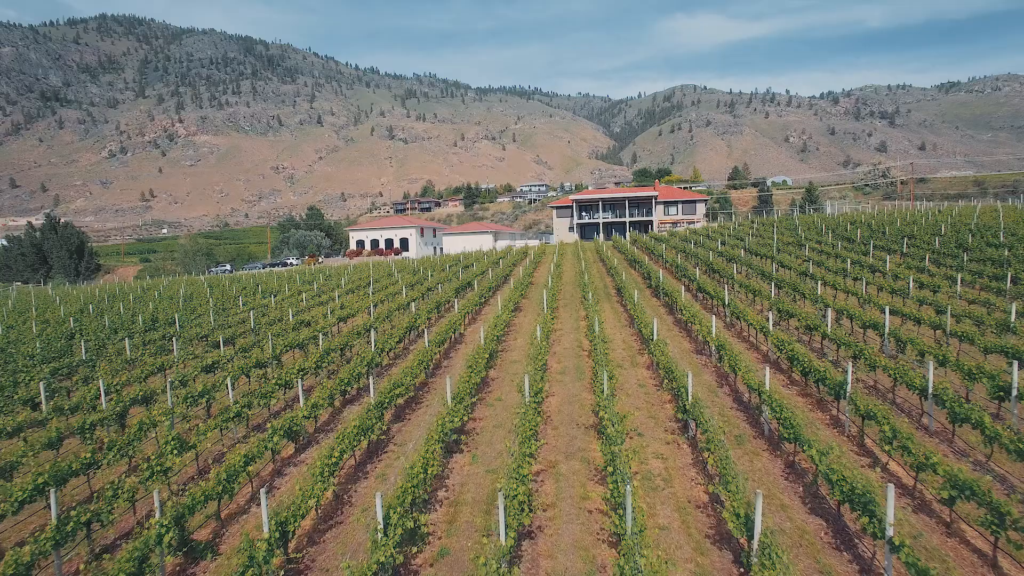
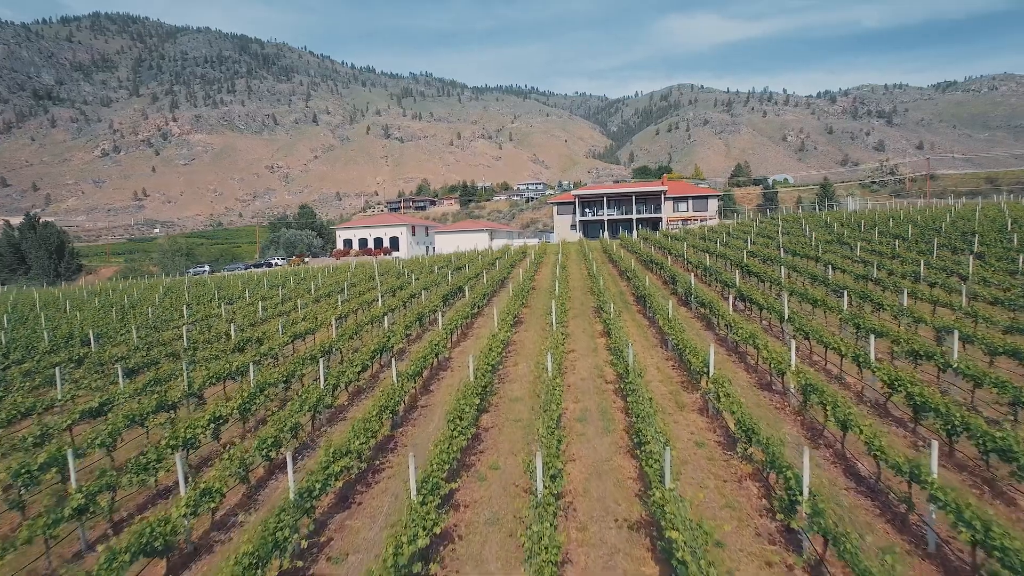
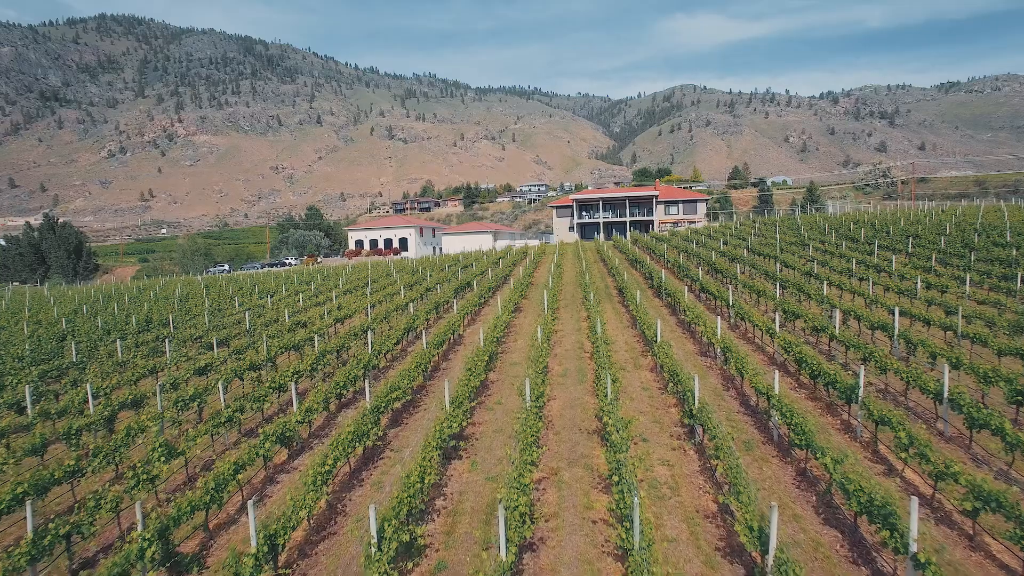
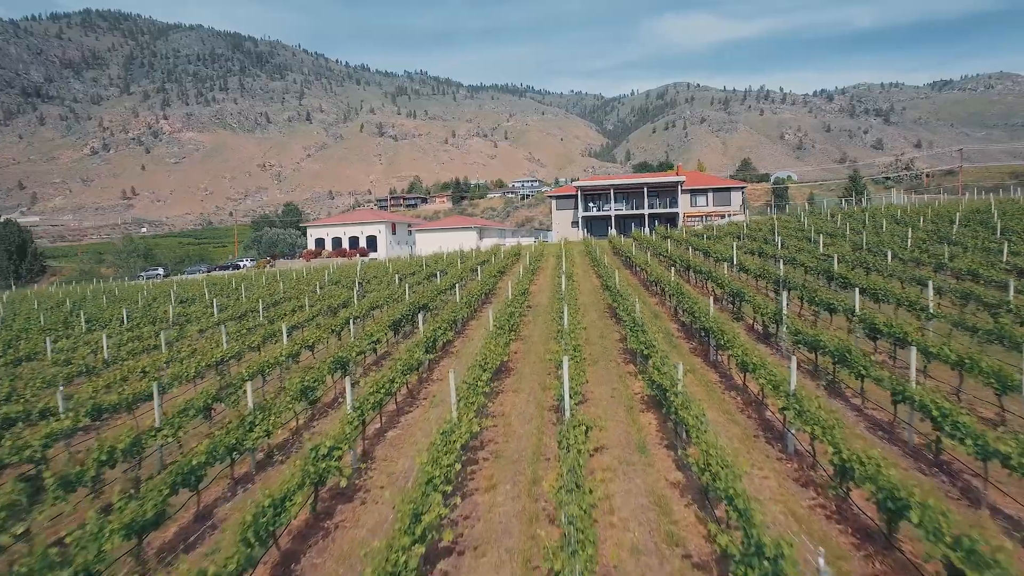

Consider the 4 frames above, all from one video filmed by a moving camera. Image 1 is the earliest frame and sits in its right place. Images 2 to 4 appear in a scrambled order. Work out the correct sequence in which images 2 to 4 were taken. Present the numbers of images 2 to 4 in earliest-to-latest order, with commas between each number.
3, 2, 4
